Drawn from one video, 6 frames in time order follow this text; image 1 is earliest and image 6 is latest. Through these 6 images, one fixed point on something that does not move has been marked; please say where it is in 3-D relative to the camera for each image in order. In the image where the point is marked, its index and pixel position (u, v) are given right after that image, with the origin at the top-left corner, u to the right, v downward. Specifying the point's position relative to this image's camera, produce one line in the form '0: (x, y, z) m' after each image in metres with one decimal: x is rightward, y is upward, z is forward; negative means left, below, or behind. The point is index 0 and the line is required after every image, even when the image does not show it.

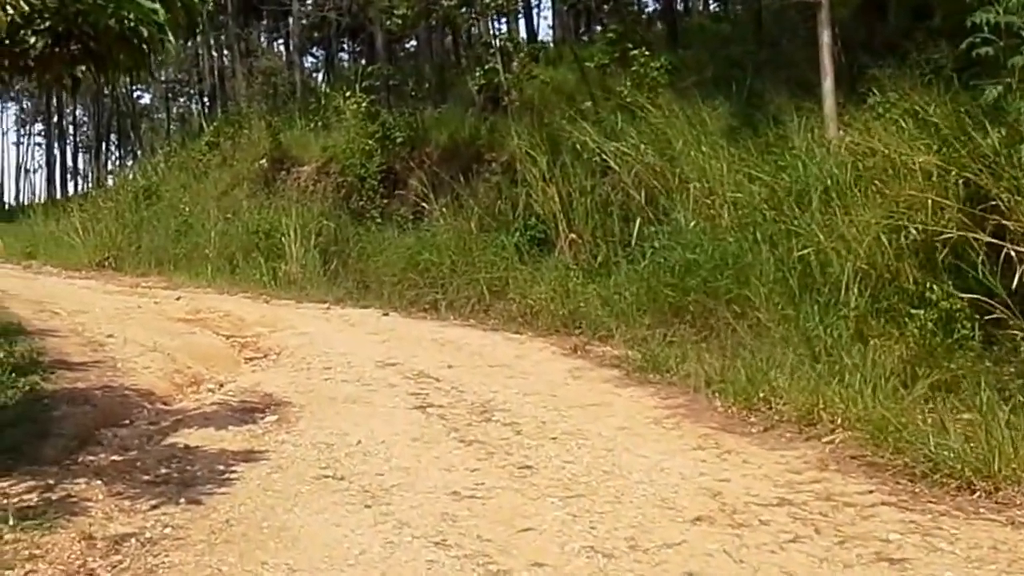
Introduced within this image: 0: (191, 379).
0: (-1.7, -0.5, +6.5) m
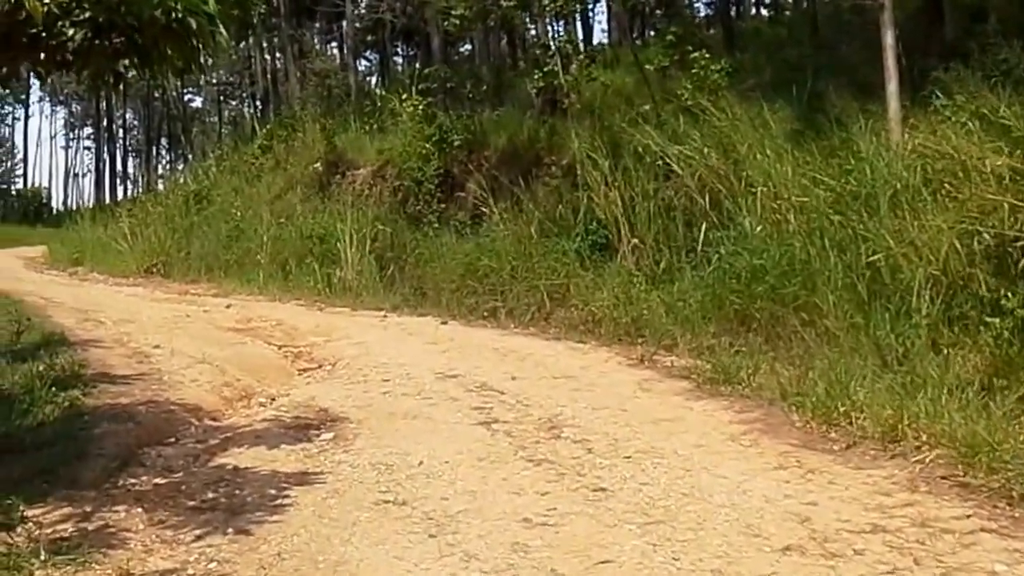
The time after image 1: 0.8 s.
0: (-1.4, -0.5, +6.2) m
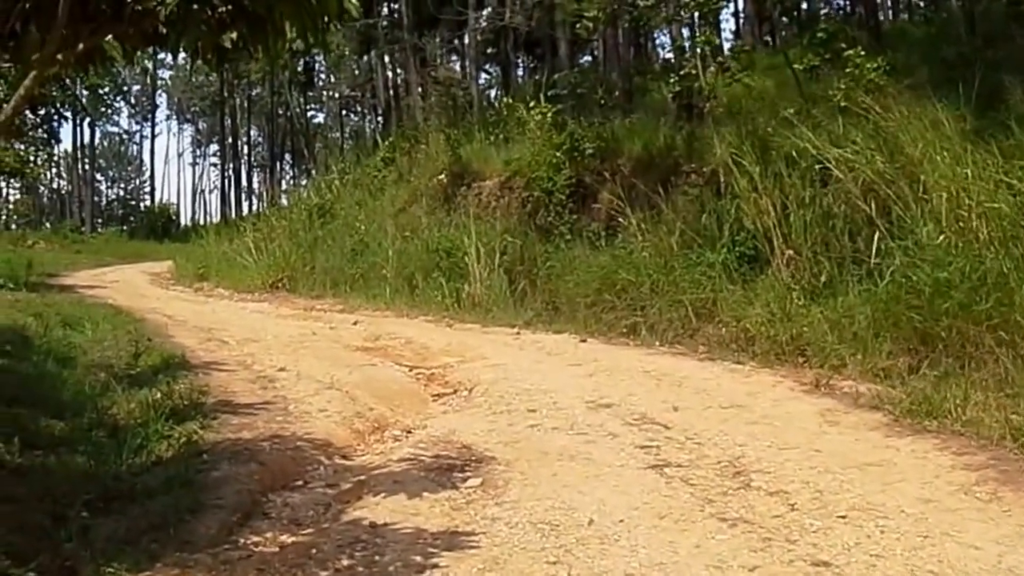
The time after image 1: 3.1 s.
0: (-0.6, -0.6, +5.6) m
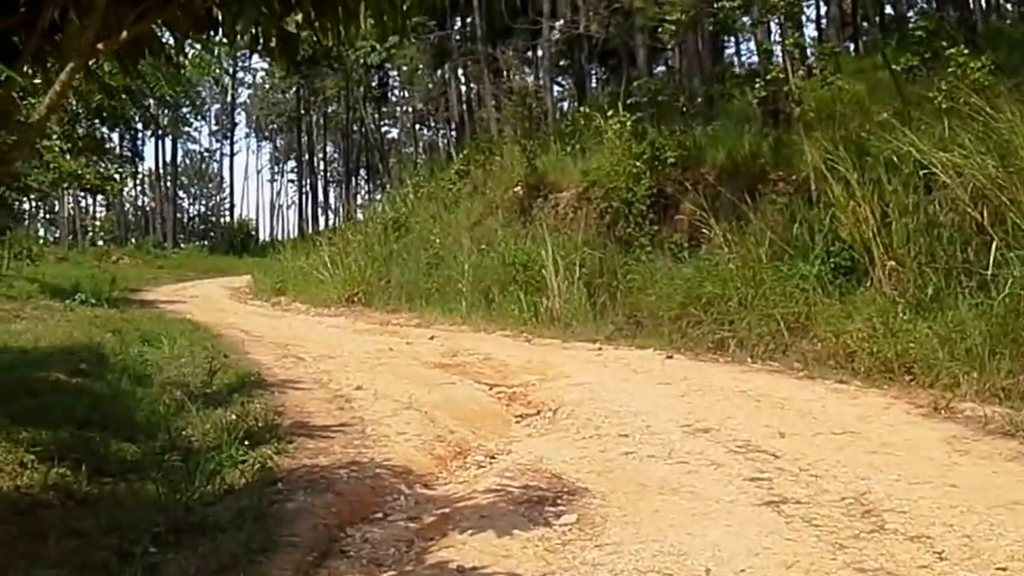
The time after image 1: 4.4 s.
0: (-0.2, -0.7, +5.3) m
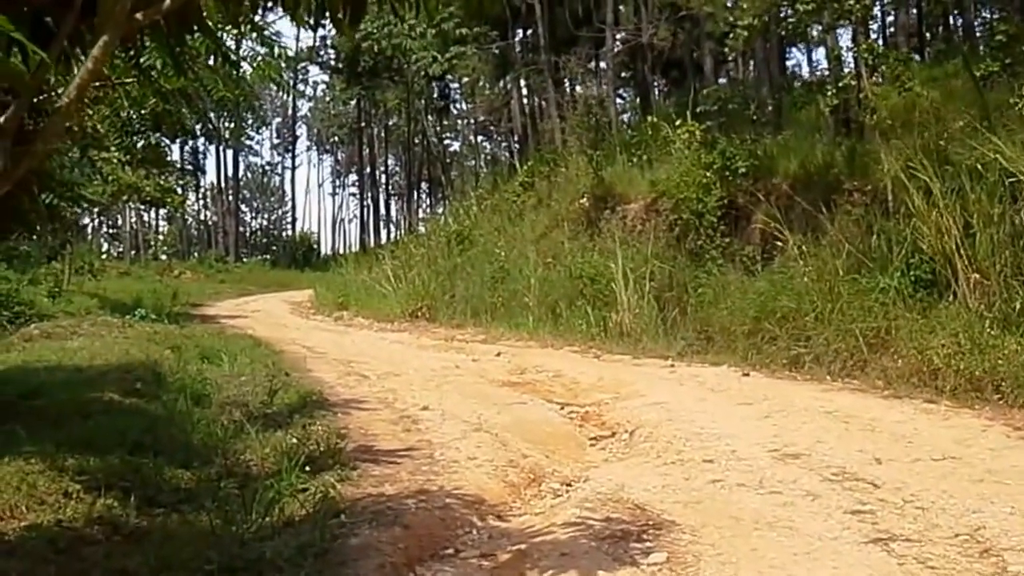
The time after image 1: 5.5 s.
0: (+0.1, -0.8, +4.9) m
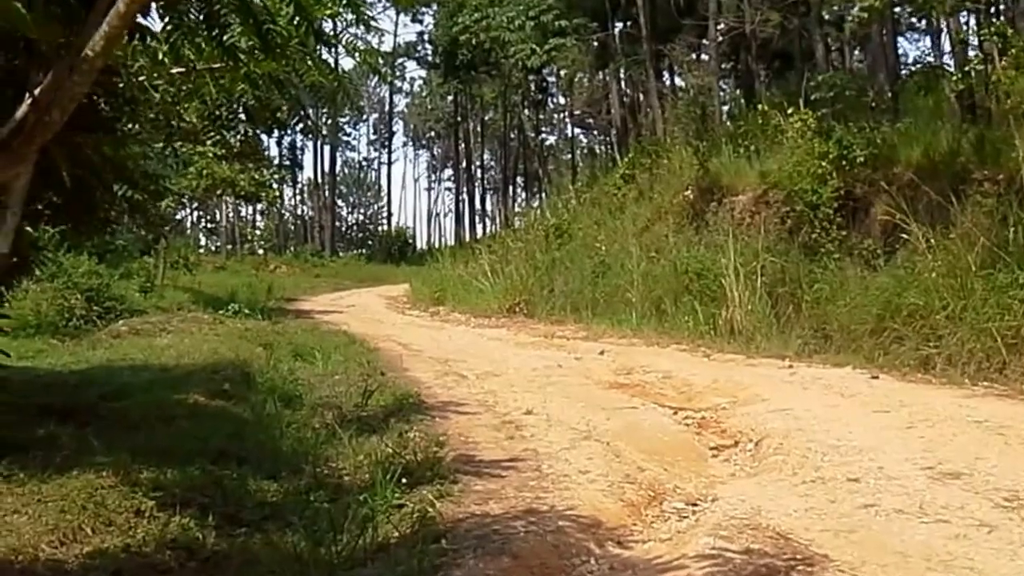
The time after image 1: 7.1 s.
0: (+0.5, -0.7, +4.4) m
